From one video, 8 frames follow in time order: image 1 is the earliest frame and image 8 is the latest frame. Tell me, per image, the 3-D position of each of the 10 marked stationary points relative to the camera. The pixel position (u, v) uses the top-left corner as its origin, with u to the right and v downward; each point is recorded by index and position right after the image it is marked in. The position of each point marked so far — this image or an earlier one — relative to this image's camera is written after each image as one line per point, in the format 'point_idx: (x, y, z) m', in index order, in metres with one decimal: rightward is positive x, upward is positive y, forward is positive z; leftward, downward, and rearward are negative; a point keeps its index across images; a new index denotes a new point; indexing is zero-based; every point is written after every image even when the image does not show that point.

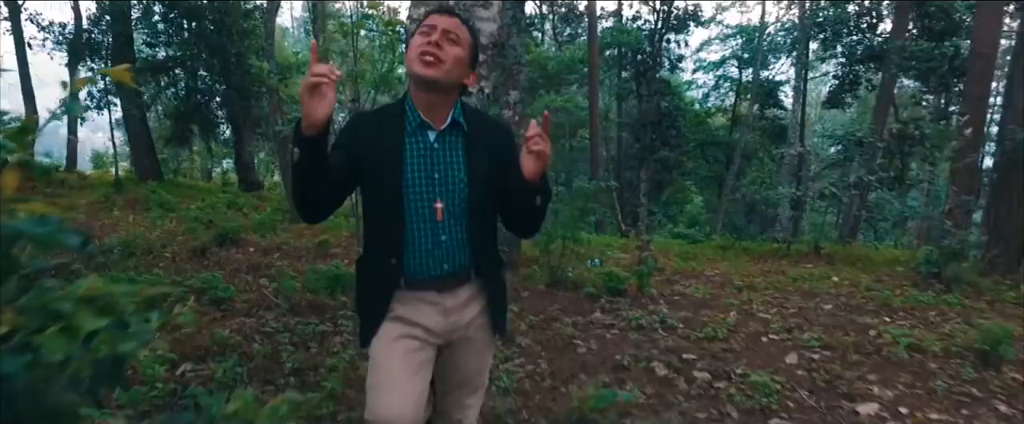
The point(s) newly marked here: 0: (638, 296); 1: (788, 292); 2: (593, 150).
0: (+1.2, -0.8, +7.8) m
1: (+2.9, -0.9, +8.4) m
2: (+1.9, +1.5, +19.1) m
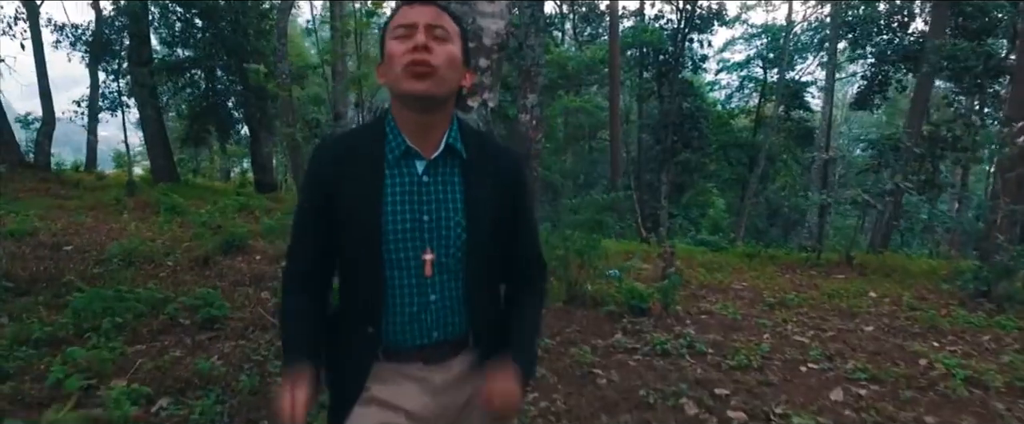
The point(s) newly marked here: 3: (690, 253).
0: (+1.3, -0.9, +7.3) m
1: (+3.0, -1.0, +7.8) m
2: (+2.3, +1.3, +18.5) m
3: (+3.0, -0.7, +13.9) m
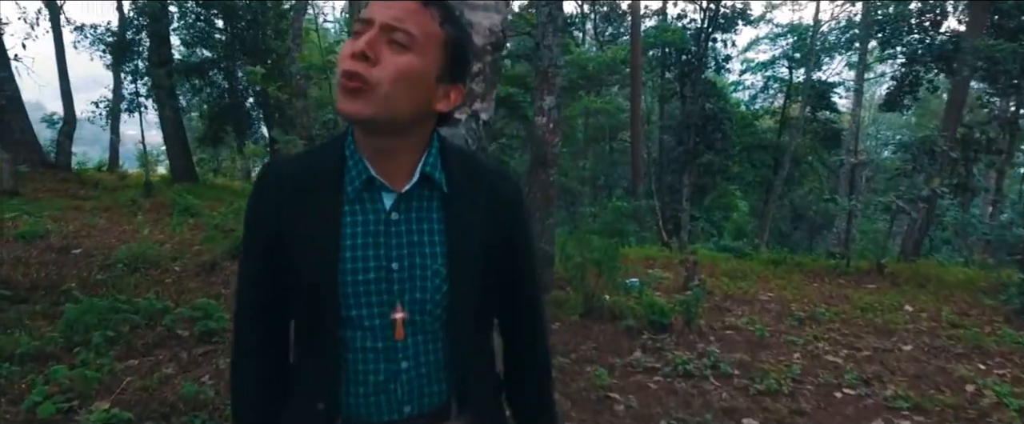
0: (+1.4, -1.0, +6.9) m
1: (+3.1, -1.1, +7.4) m
2: (+2.7, +1.3, +18.1) m
3: (+3.3, -0.8, +13.4) m
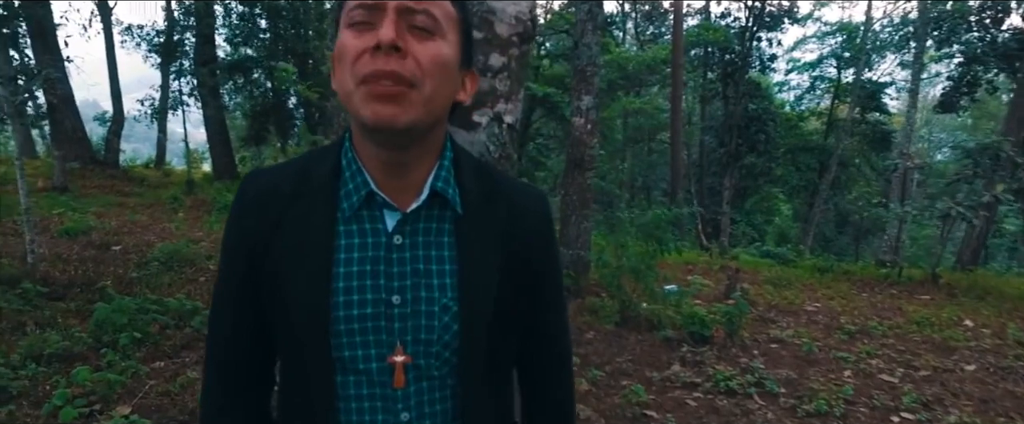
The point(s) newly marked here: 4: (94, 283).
0: (+1.7, -1.0, +6.5) m
1: (+3.4, -1.1, +7.0) m
2: (+3.6, +1.2, +17.7) m
3: (+3.9, -0.9, +13.0) m
4: (-3.3, -0.6, +6.6) m
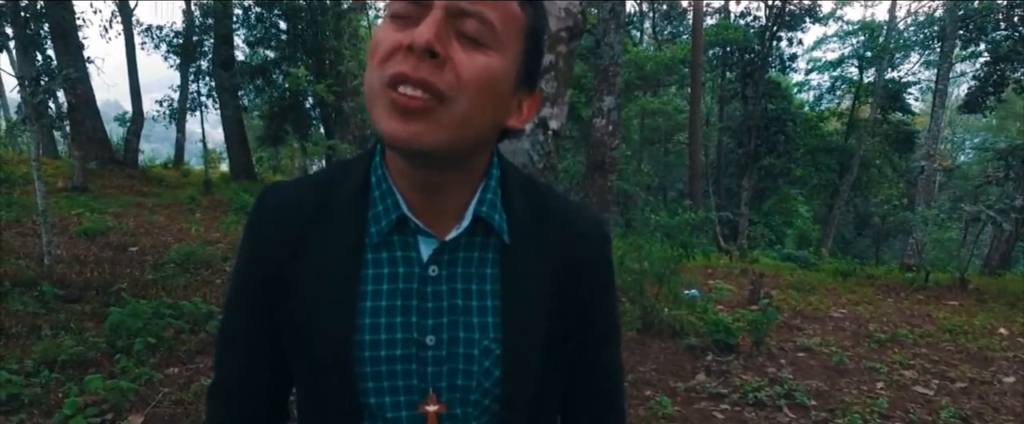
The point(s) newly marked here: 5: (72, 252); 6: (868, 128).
0: (+1.8, -1.1, +6.3) m
1: (+3.6, -1.2, +6.7) m
2: (+3.9, +1.2, +17.4) m
3: (+4.1, -0.9, +12.7) m
4: (-3.2, -0.6, +6.5) m
5: (-4.4, -0.4, +8.2) m
6: (+8.1, +1.9, +18.6) m
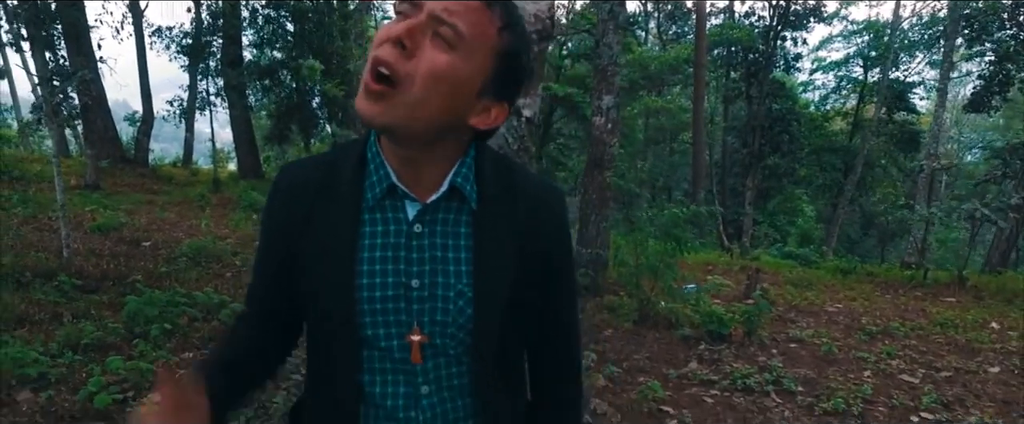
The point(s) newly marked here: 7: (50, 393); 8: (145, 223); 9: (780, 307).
0: (+1.8, -1.0, +6.5) m
1: (+3.6, -1.1, +7.0) m
2: (+4.0, +1.2, +17.6) m
3: (+4.2, -0.9, +12.9) m
4: (-3.2, -0.5, +6.8) m
5: (-4.4, -0.3, +8.5) m
6: (+8.2, +1.9, +18.8) m
7: (-2.2, -0.9, +3.9) m
8: (-4.9, -0.2, +11.0) m
9: (+2.8, -1.0, +8.5) m
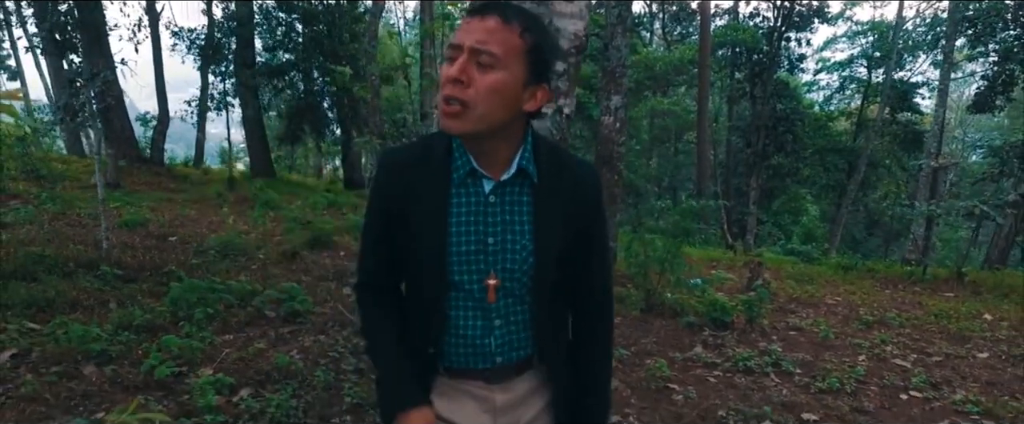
0: (+2.0, -1.0, +6.9) m
1: (+3.7, -1.1, +7.3) m
2: (+4.2, +1.2, +18.0) m
3: (+4.3, -0.8, +13.3) m
4: (-3.1, -0.5, +7.2) m
5: (-4.2, -0.3, +8.9) m
6: (+8.4, +2.0, +19.2) m
7: (-2.1, -0.8, +4.3) m
8: (-4.8, -0.1, +11.5) m
9: (+2.9, -0.9, +8.9) m
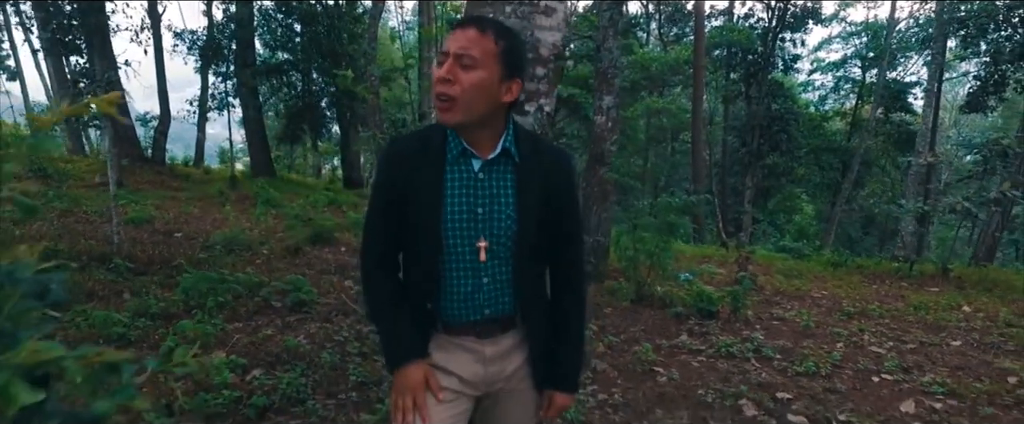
0: (+1.9, -0.9, +7.2) m
1: (+3.7, -1.0, +7.6) m
2: (+4.1, +1.3, +18.3) m
3: (+4.3, -0.8, +13.6) m
4: (-3.1, -0.4, +7.5) m
5: (-4.3, -0.3, +9.2) m
6: (+8.3, +2.0, +19.5) m
7: (-2.1, -0.8, +4.6) m
8: (-4.8, -0.1, +11.8) m
9: (+2.9, -0.9, +9.2) m
